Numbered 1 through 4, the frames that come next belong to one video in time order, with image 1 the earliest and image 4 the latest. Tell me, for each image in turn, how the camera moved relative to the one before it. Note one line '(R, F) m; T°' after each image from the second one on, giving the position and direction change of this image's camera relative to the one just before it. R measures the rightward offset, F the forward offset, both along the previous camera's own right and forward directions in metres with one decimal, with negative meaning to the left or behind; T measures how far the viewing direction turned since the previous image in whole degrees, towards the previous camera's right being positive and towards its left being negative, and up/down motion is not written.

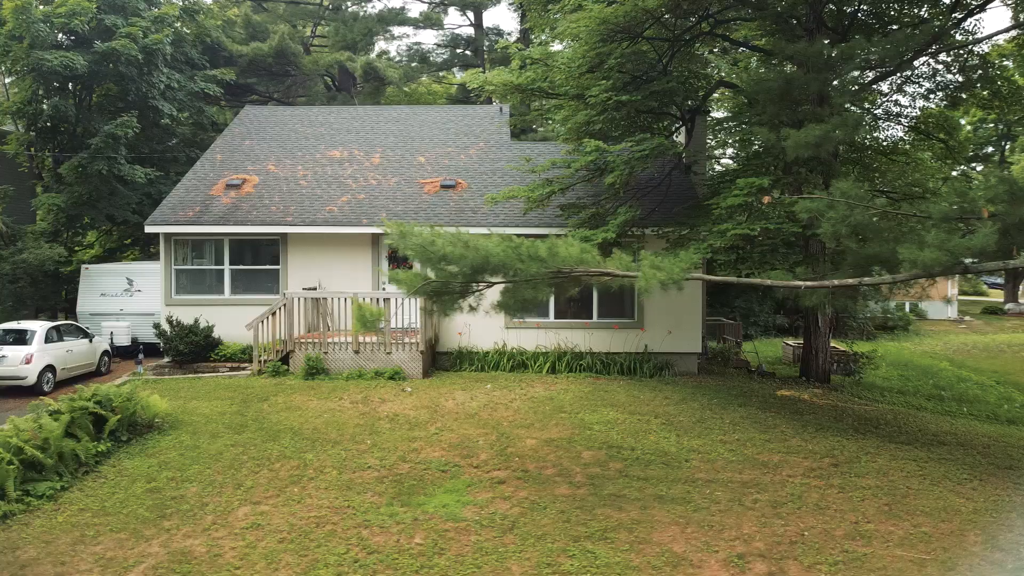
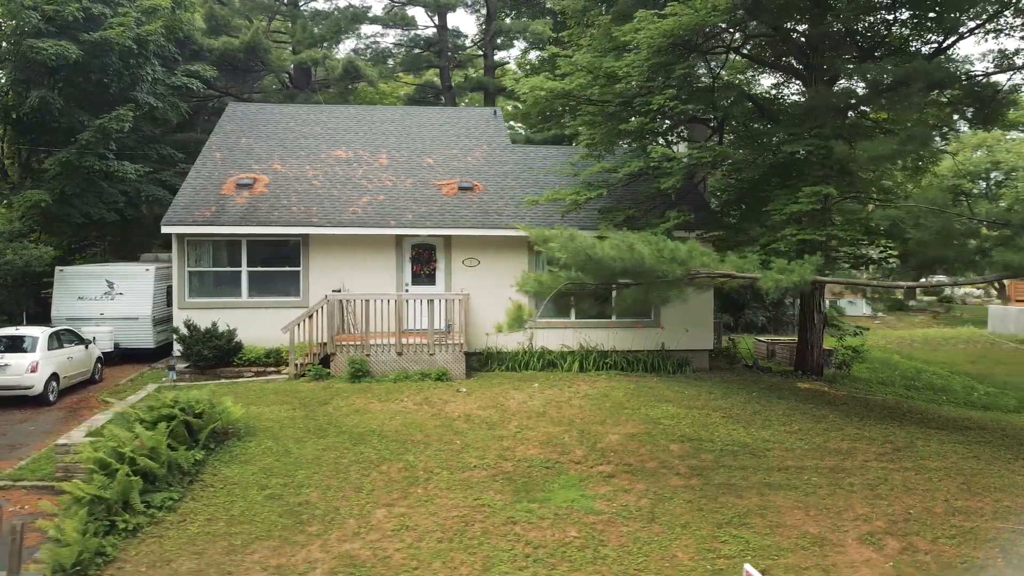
(-2.1, -0.1) m; +6°
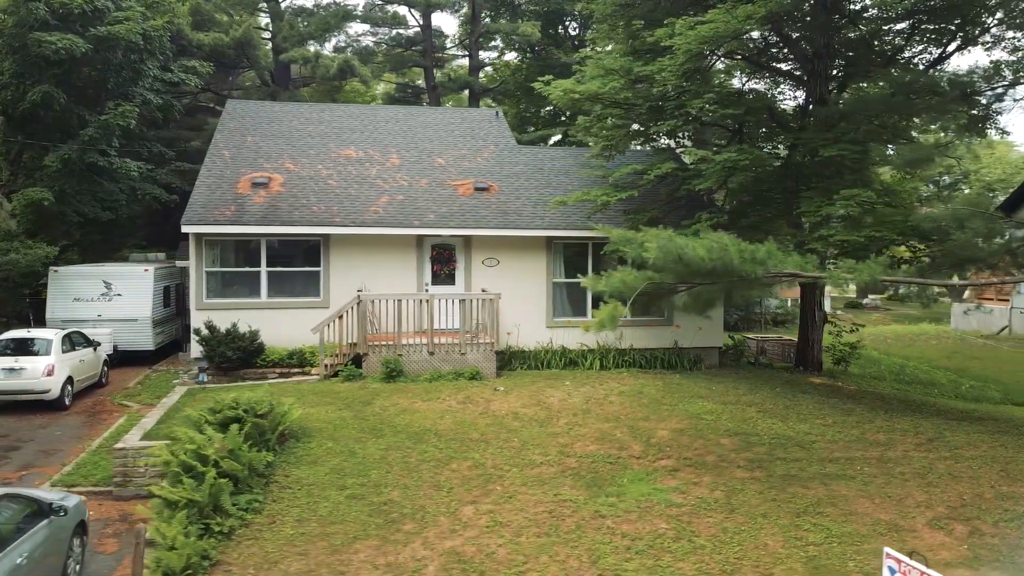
(-1.3, -0.1) m; +3°
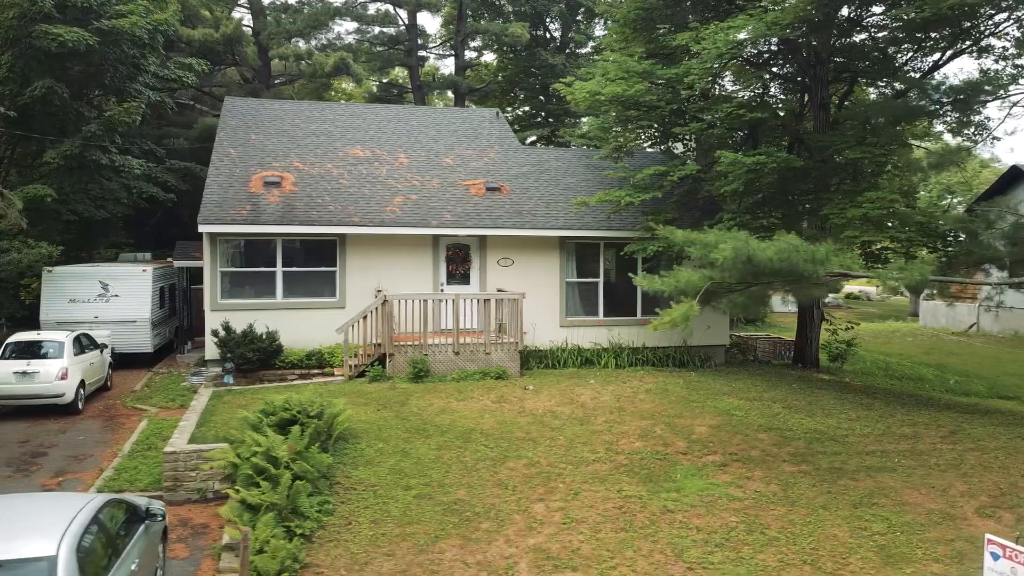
(-1.1, -0.1) m; +3°
